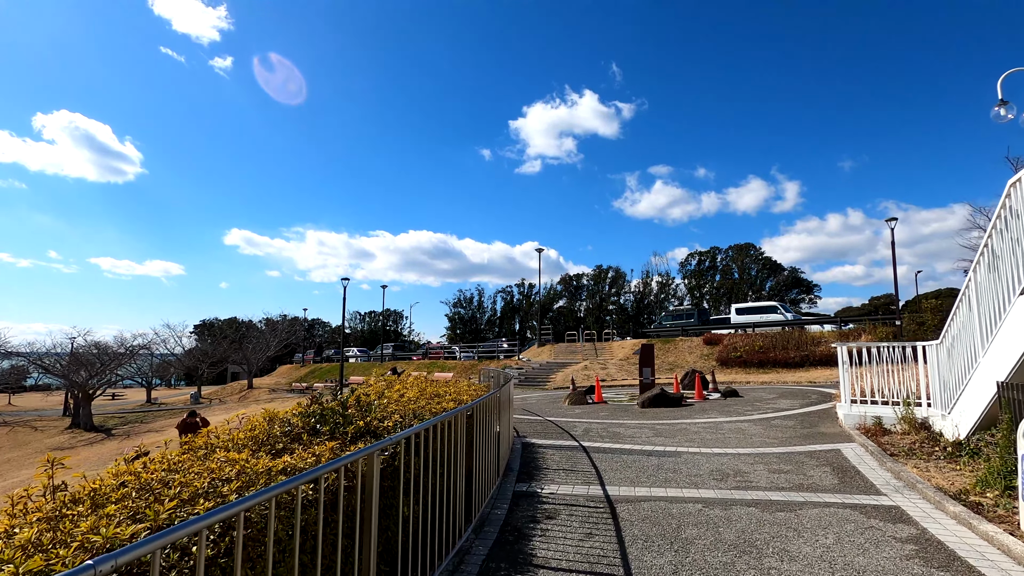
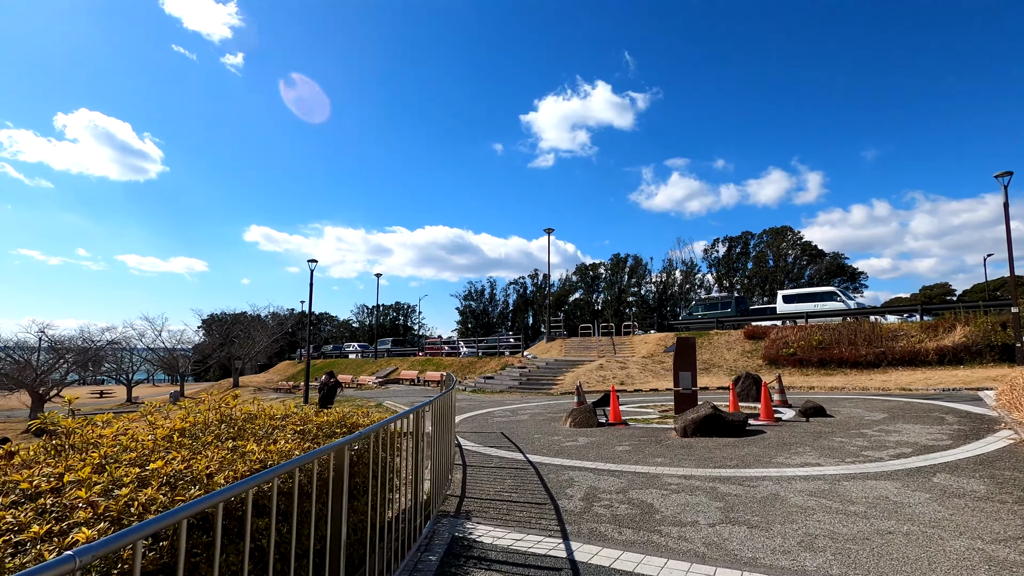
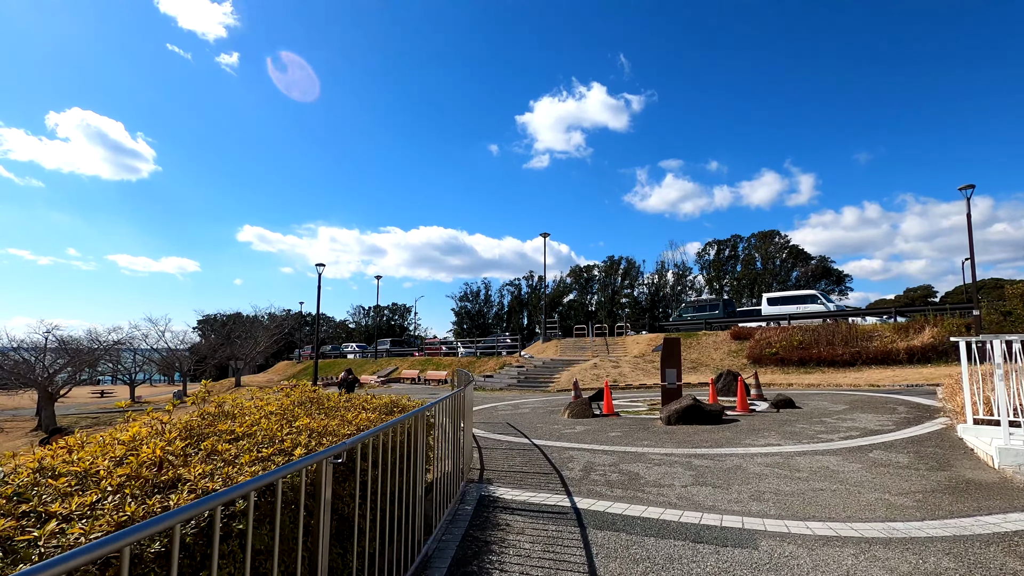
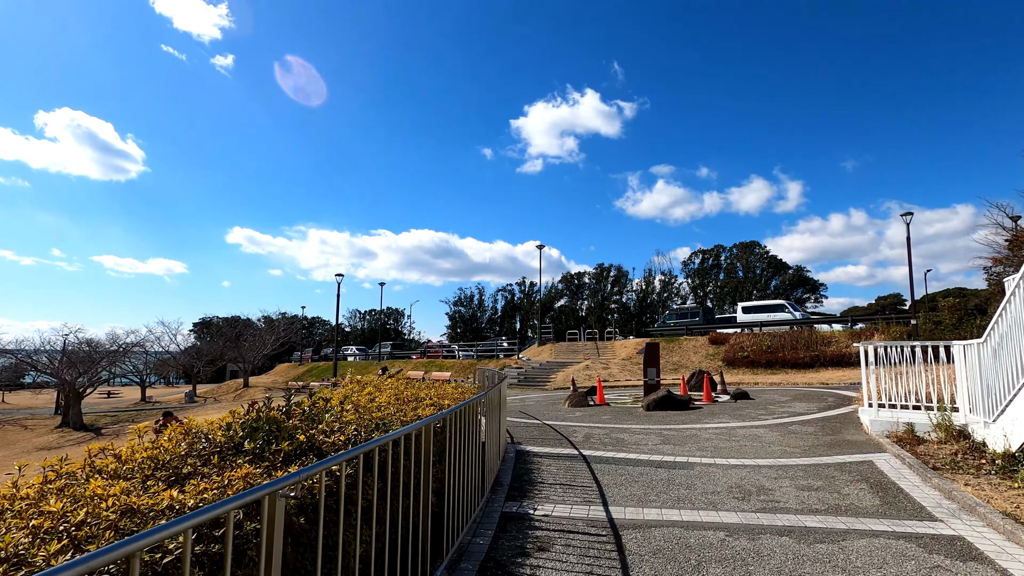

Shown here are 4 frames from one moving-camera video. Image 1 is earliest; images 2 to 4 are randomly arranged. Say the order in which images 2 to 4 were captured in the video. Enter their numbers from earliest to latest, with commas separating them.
4, 3, 2
